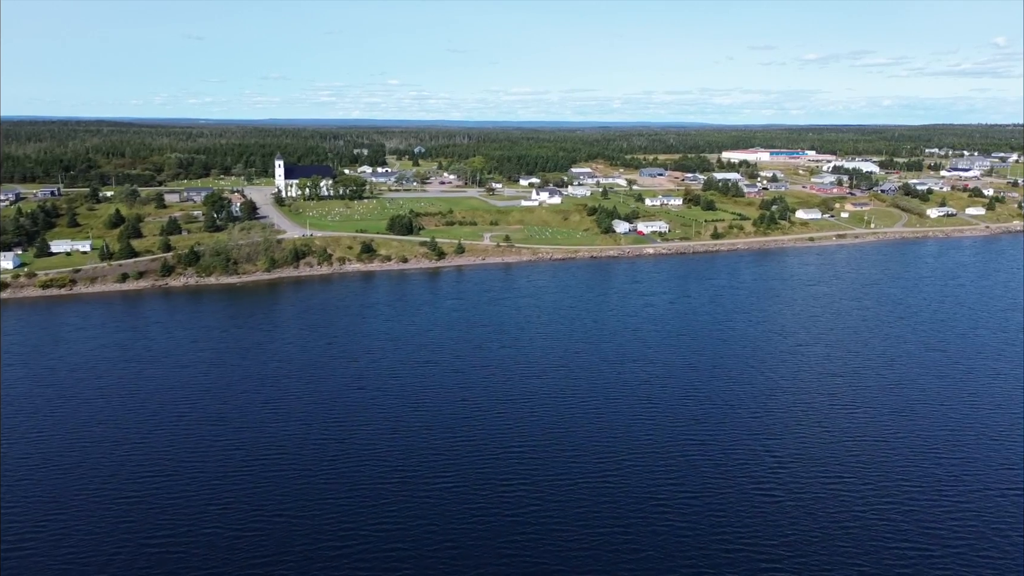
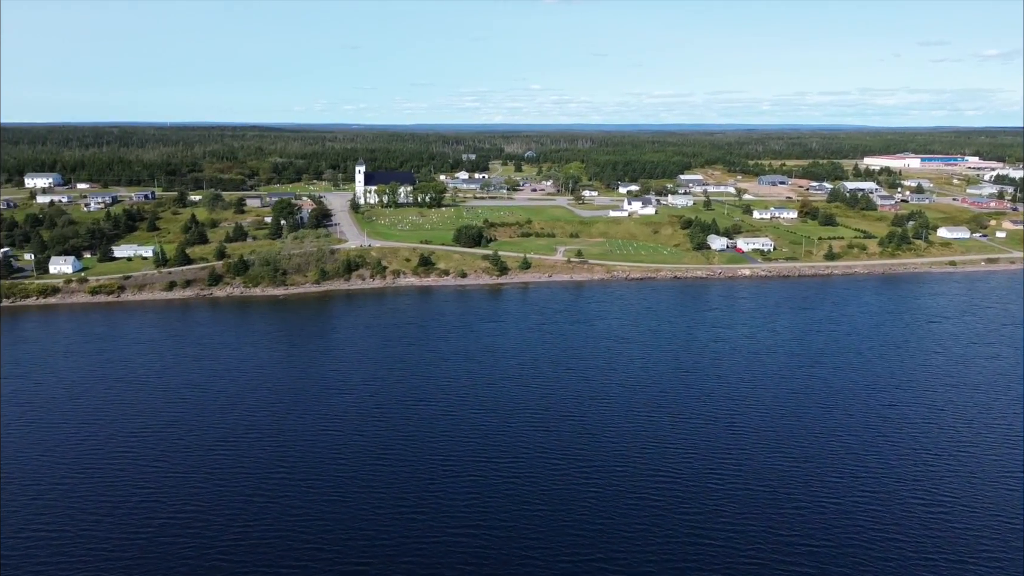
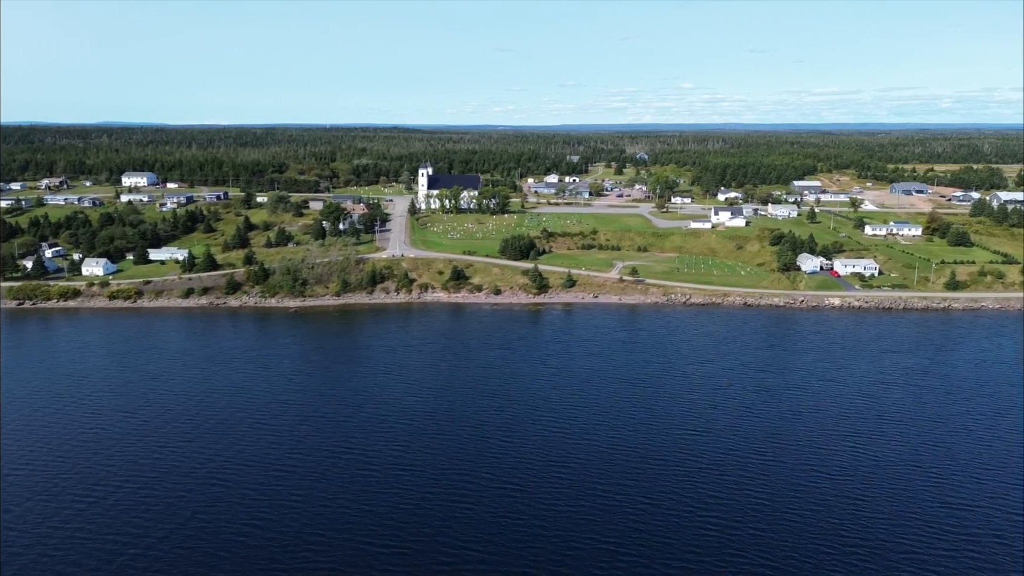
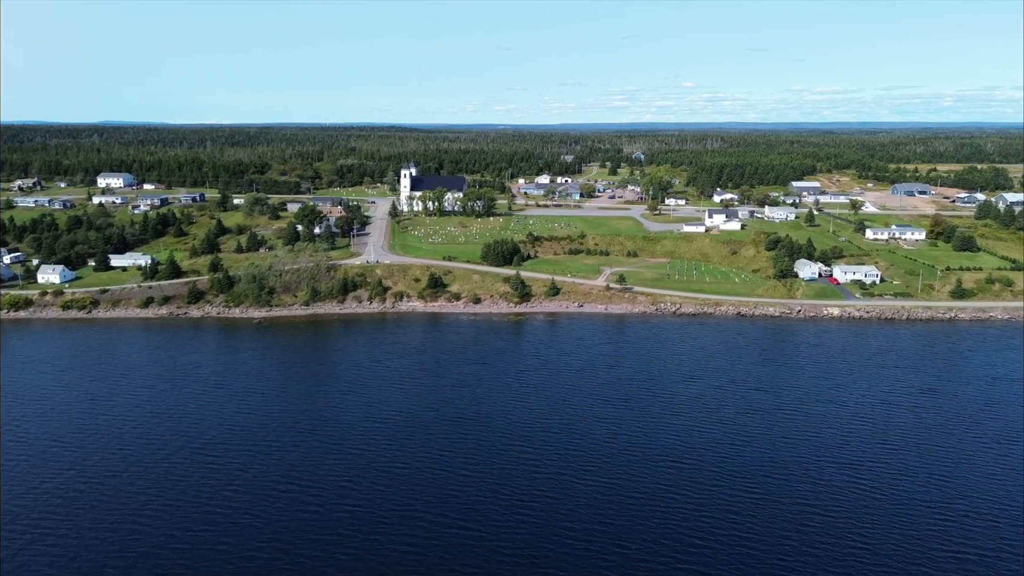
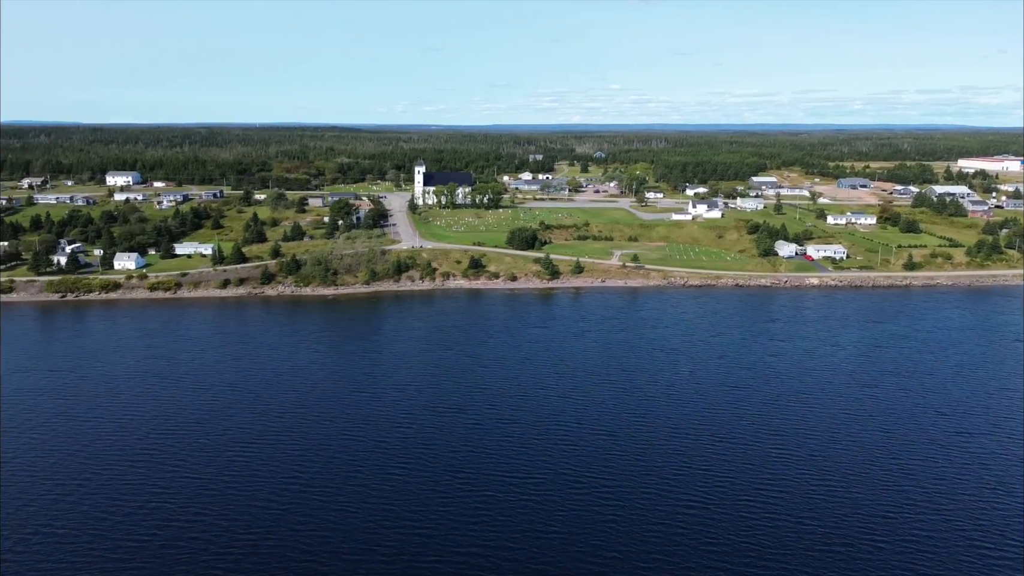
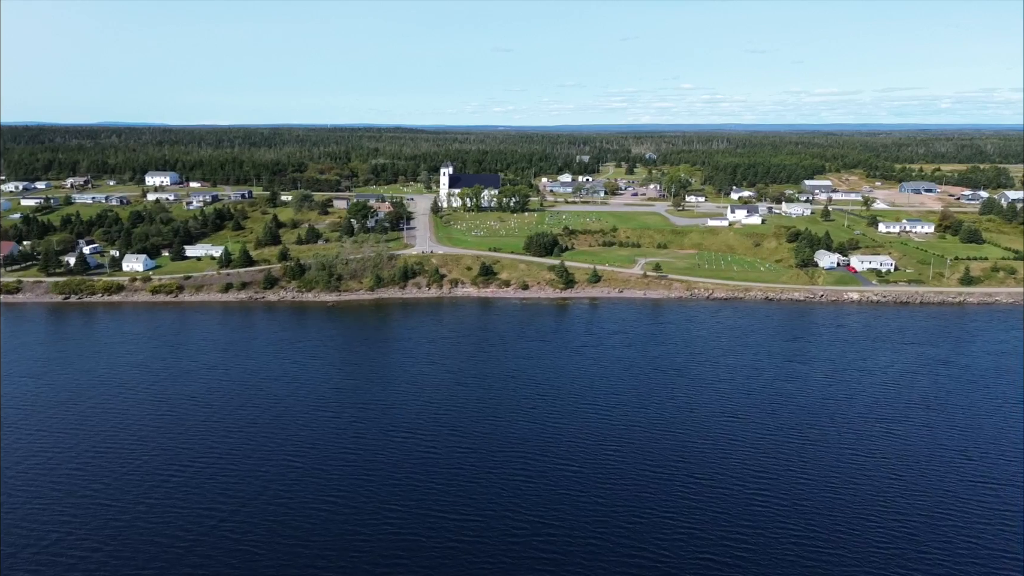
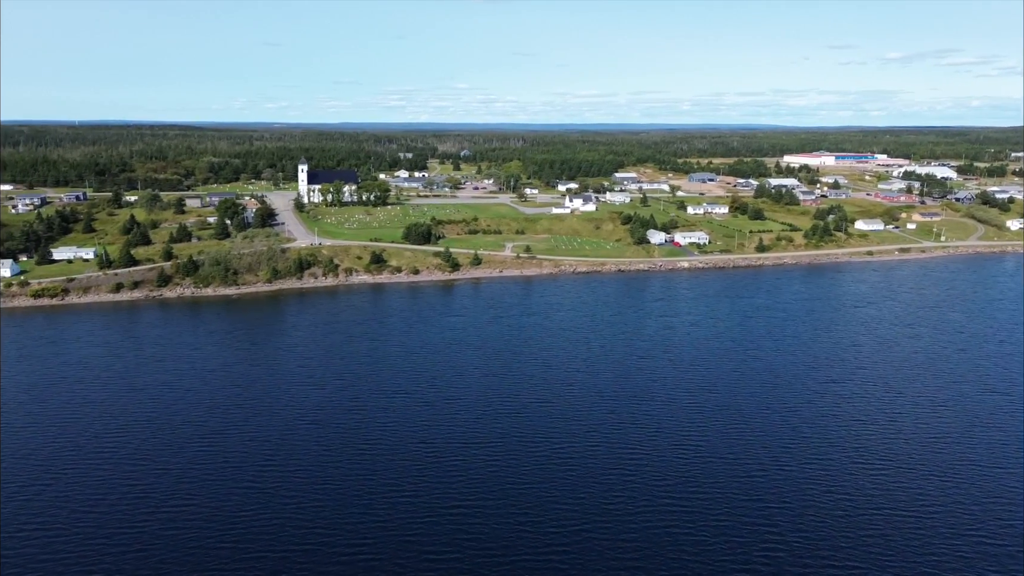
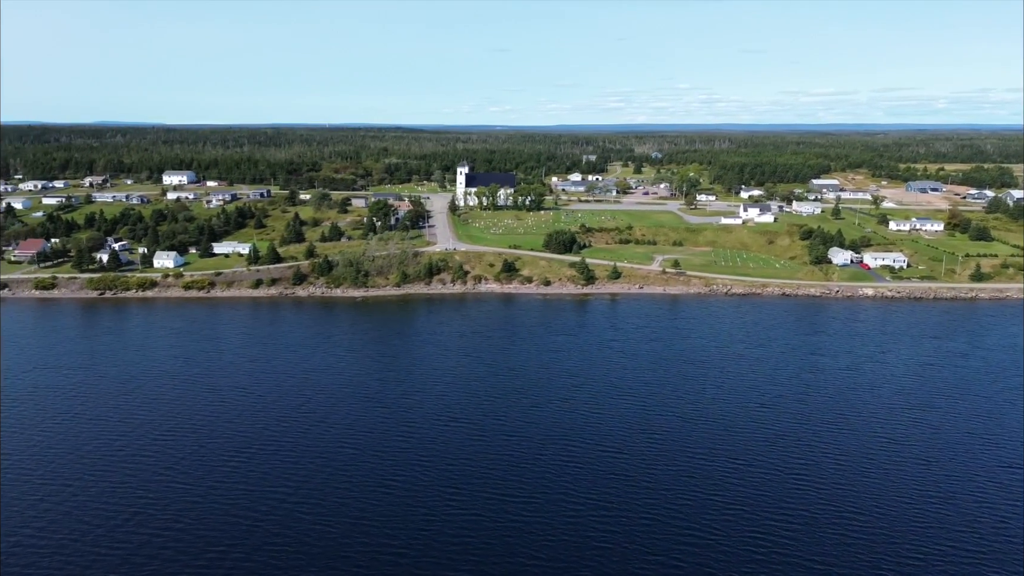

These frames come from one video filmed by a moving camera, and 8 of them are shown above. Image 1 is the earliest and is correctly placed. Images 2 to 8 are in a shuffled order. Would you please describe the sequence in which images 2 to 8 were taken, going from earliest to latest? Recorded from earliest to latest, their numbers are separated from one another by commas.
7, 2, 5, 8, 6, 3, 4
